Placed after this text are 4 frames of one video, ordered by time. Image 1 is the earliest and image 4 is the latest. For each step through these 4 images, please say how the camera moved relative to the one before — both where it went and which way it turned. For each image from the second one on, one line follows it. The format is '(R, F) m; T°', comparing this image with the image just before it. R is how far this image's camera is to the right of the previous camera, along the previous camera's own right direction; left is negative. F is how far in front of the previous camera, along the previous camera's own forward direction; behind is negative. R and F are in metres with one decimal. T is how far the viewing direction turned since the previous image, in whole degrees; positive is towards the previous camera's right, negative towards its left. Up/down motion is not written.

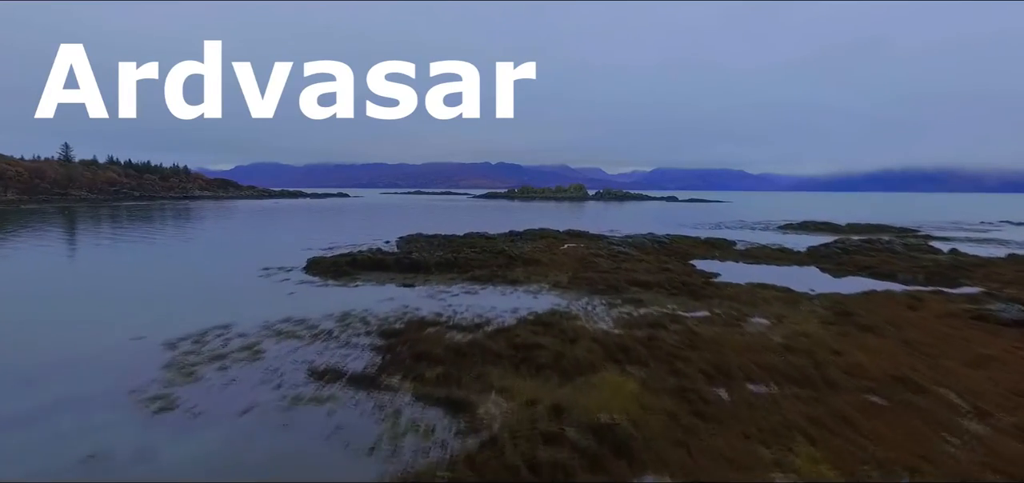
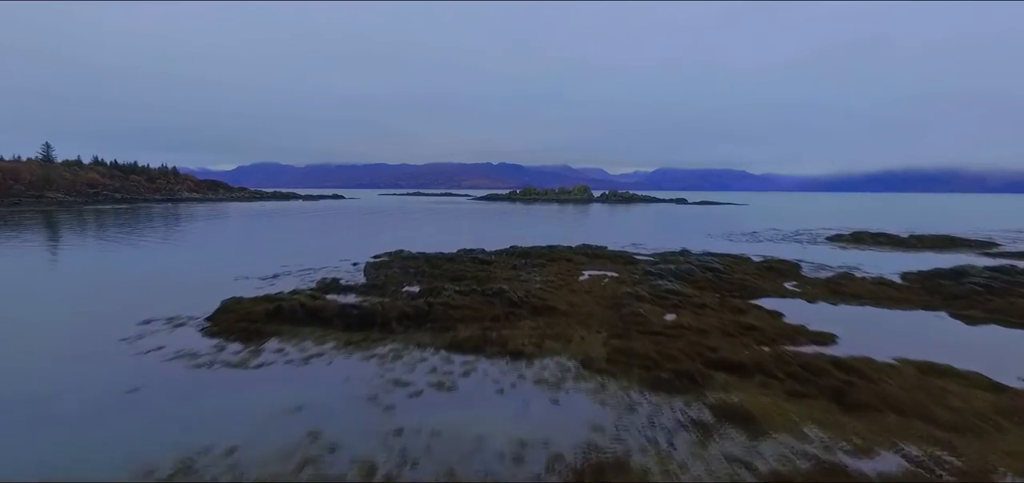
(0.0, +5.6) m; 0°
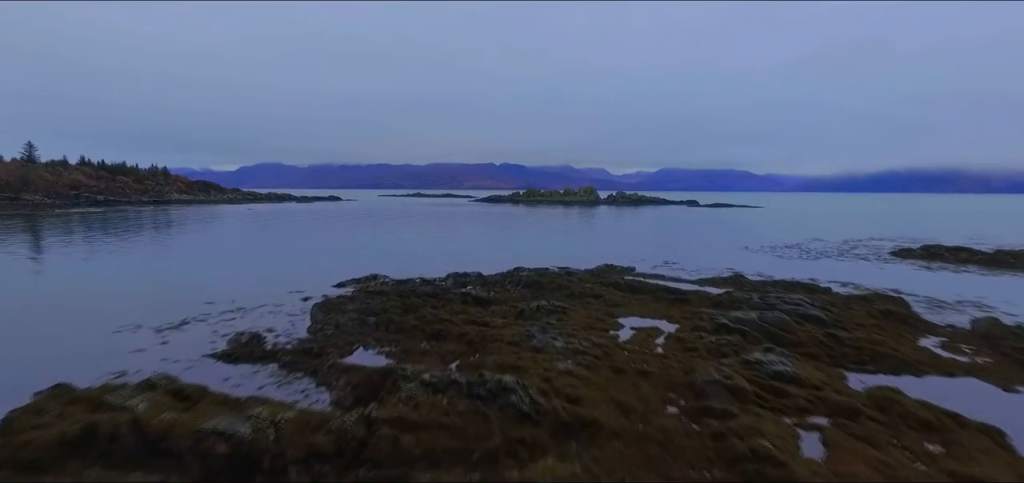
(-0.1, +5.3) m; 0°
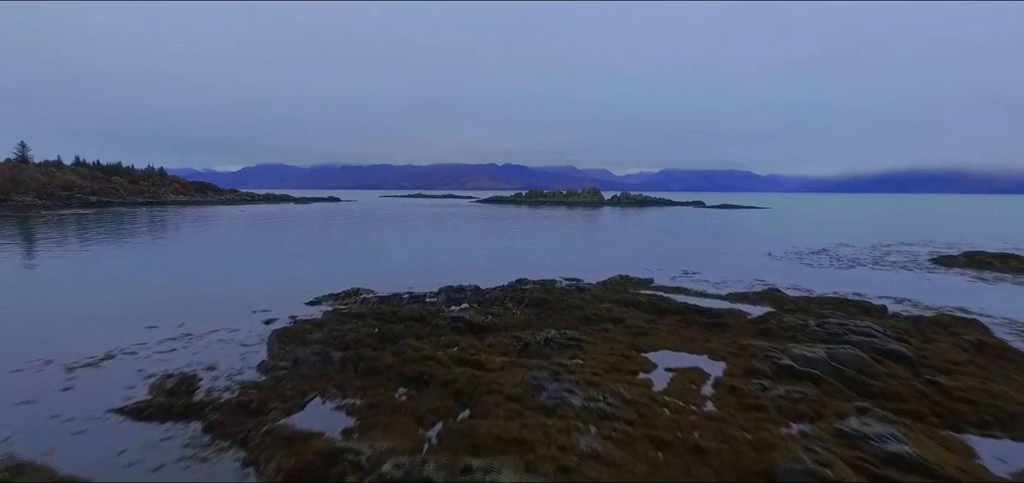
(0.0, +2.4) m; 0°
